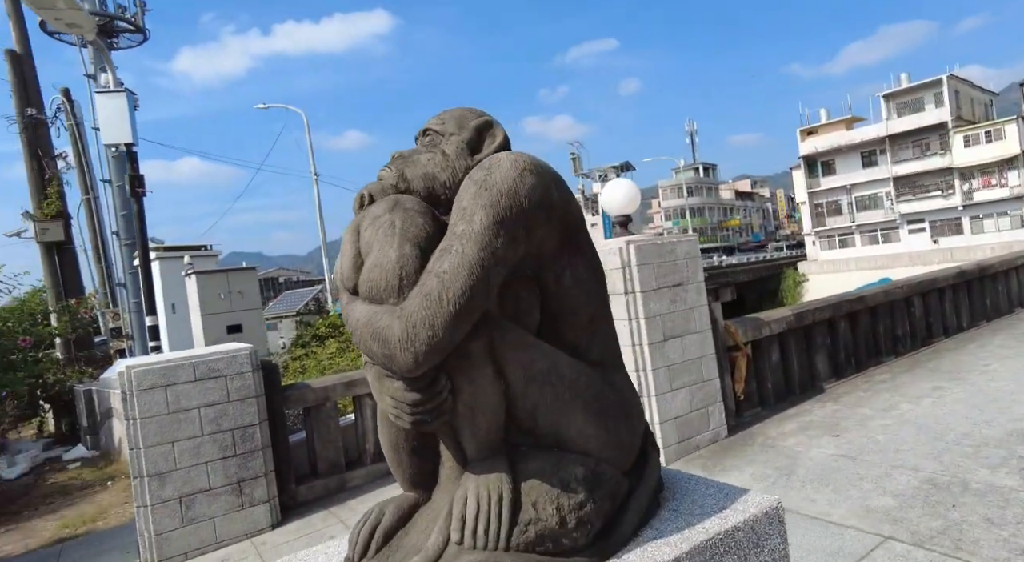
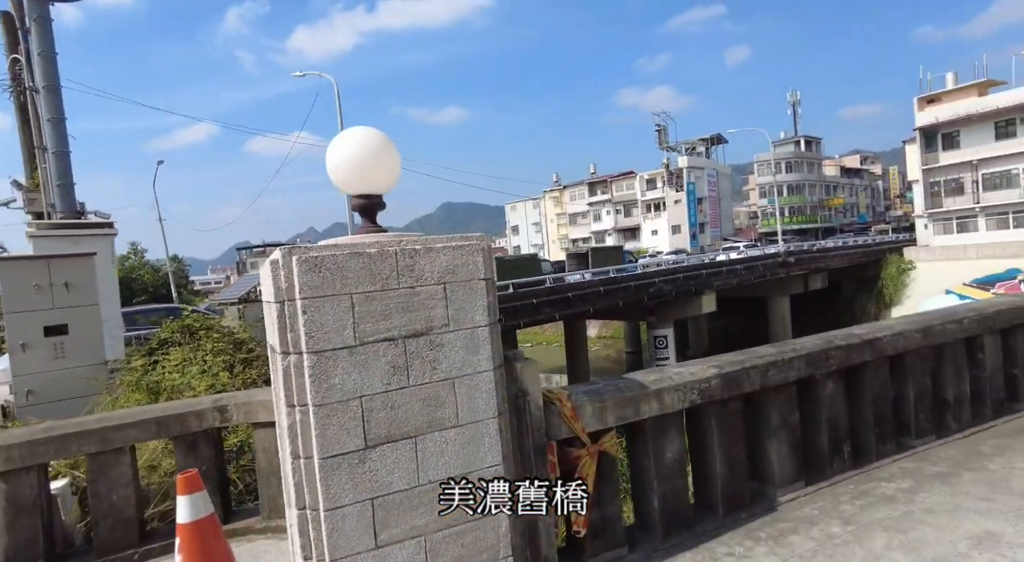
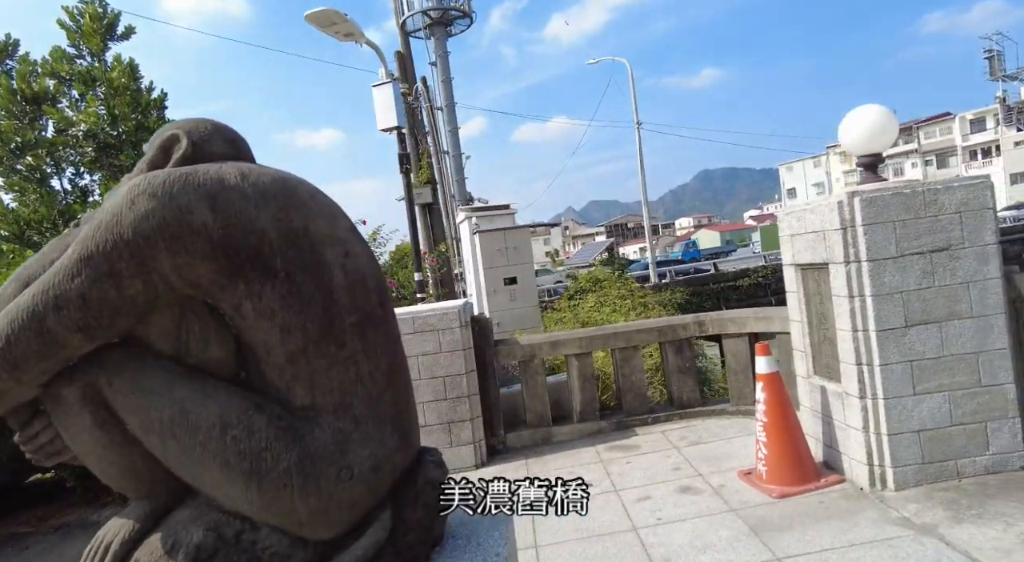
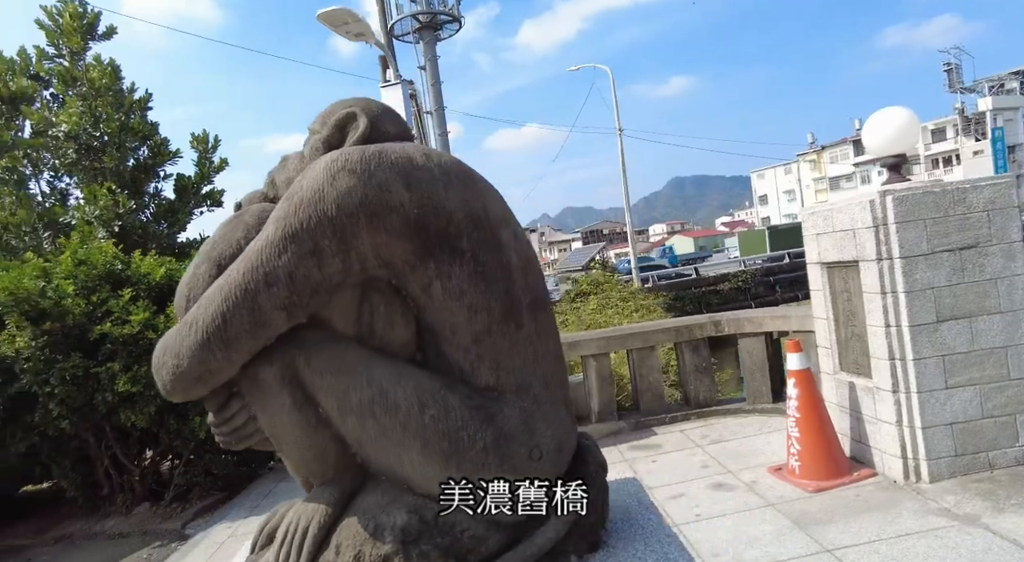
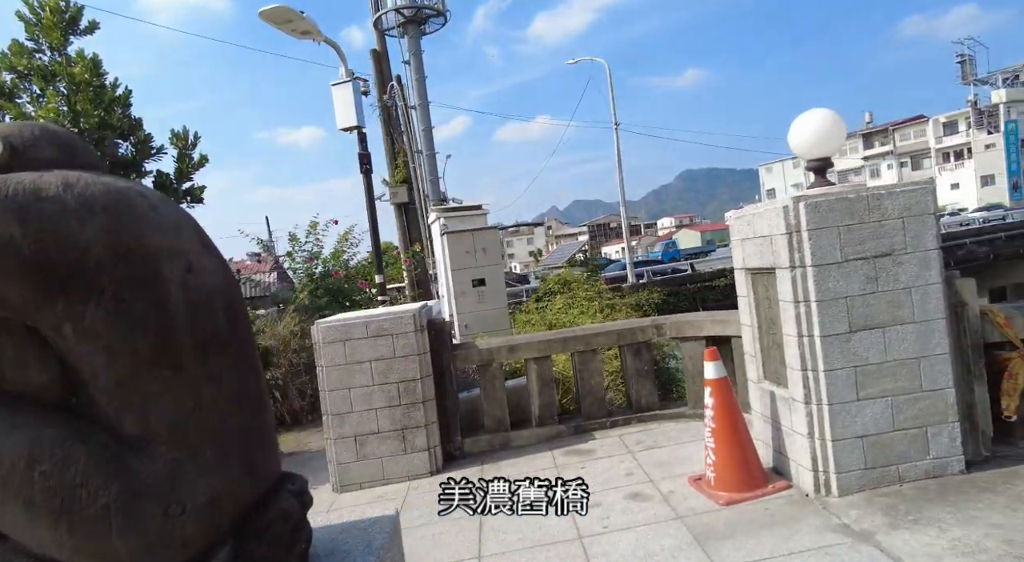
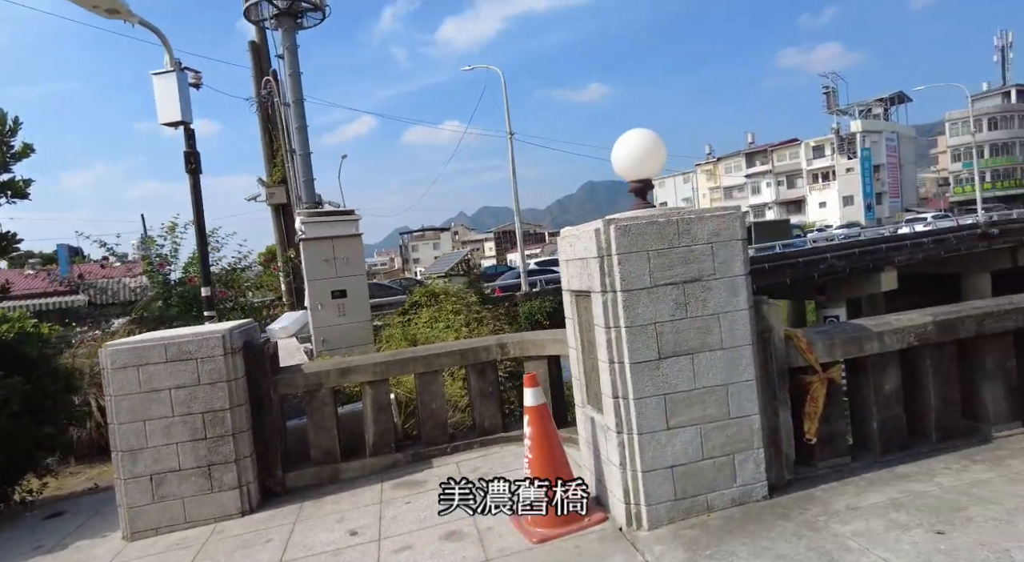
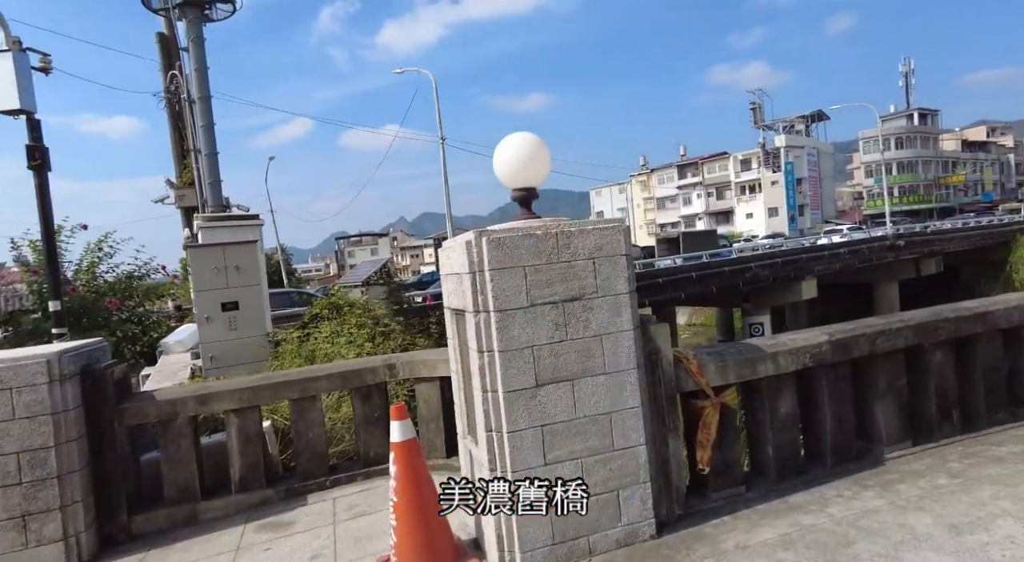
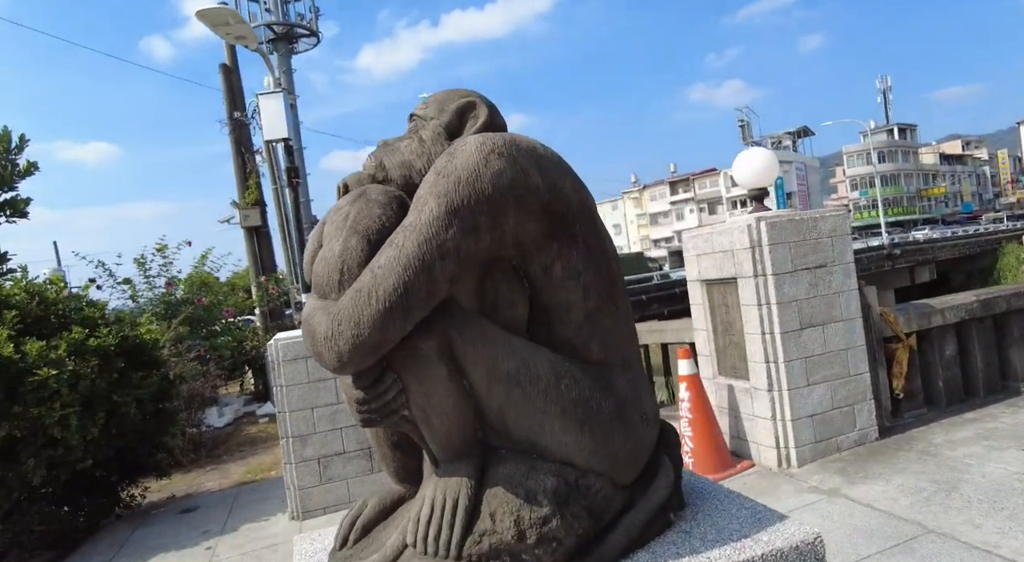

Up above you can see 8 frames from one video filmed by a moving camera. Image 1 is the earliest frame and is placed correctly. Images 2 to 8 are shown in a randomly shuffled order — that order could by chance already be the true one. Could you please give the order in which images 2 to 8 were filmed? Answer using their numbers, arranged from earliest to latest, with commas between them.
8, 4, 3, 5, 6, 7, 2
